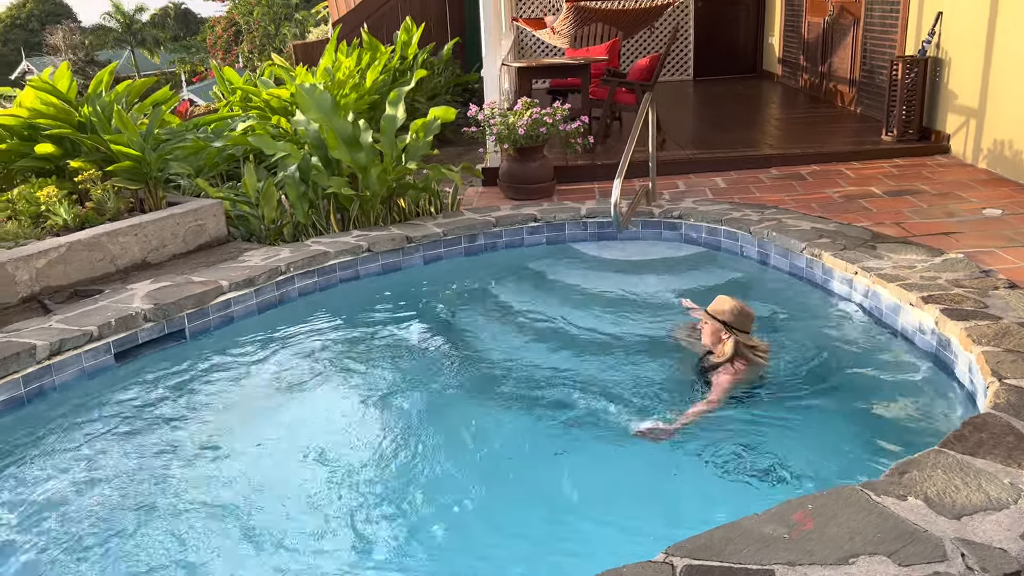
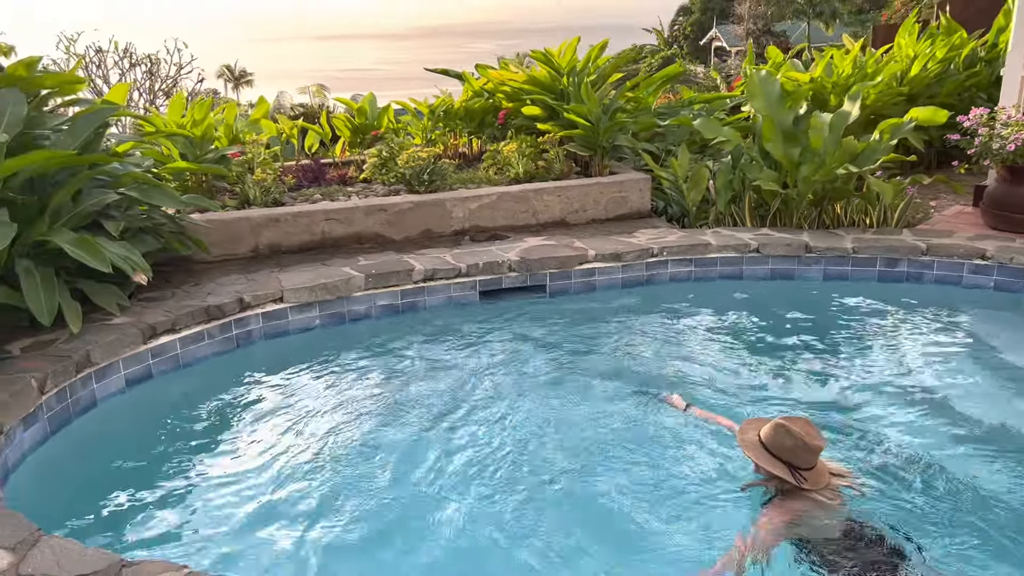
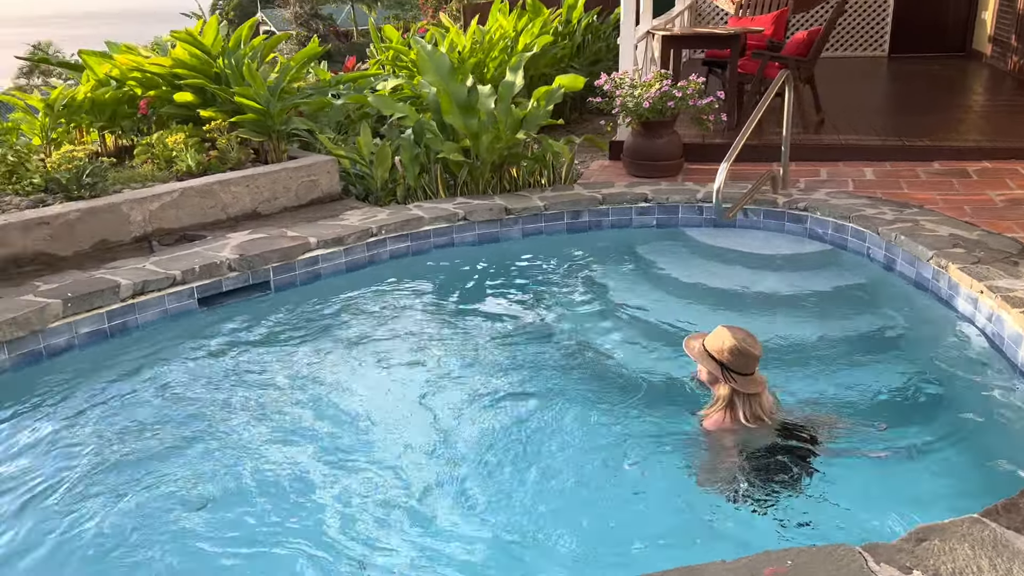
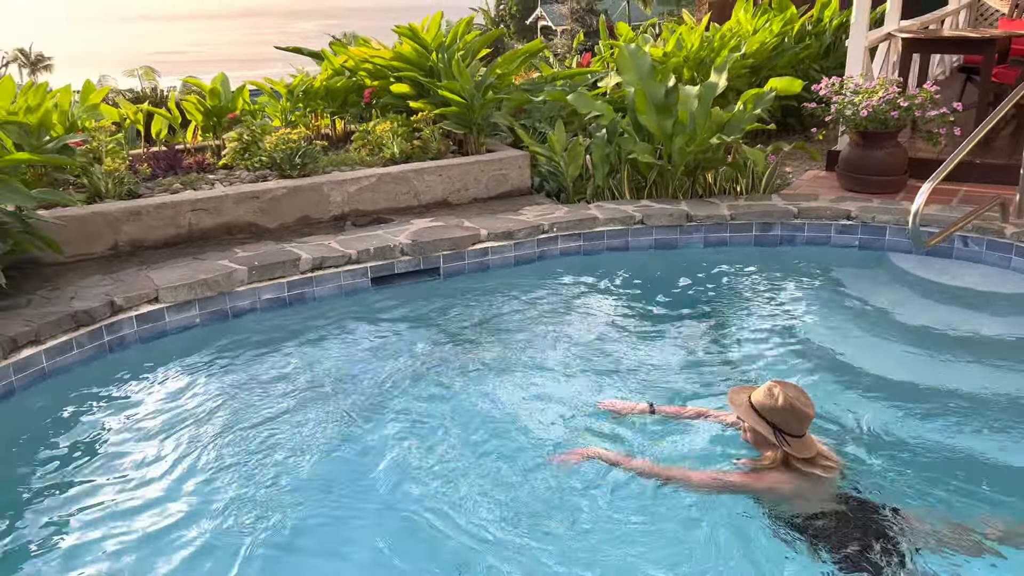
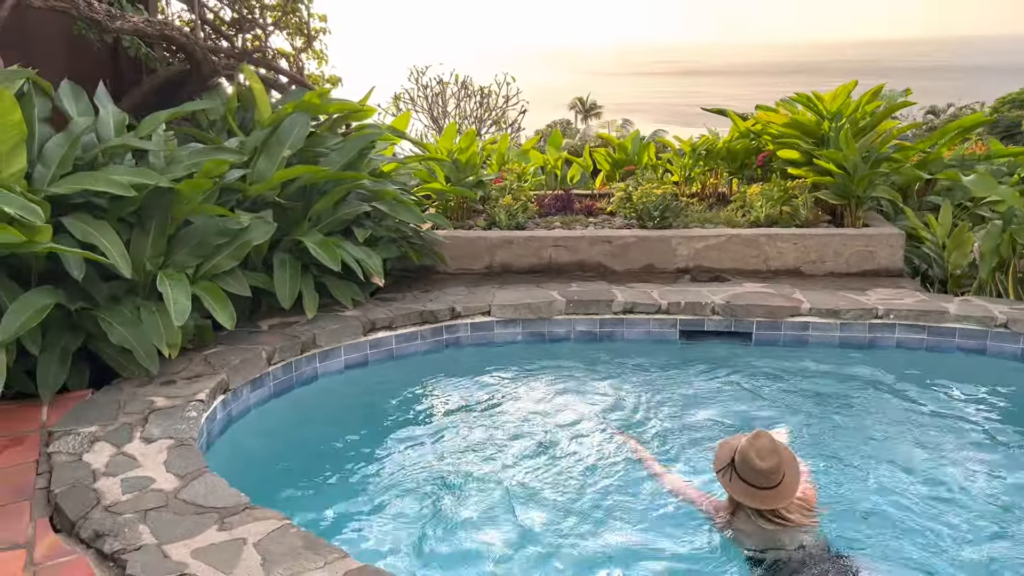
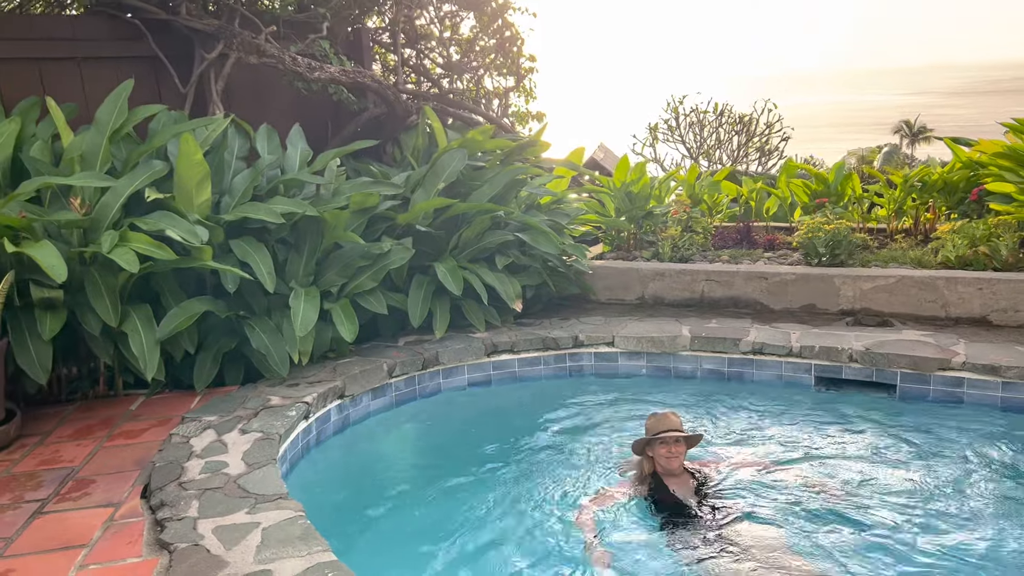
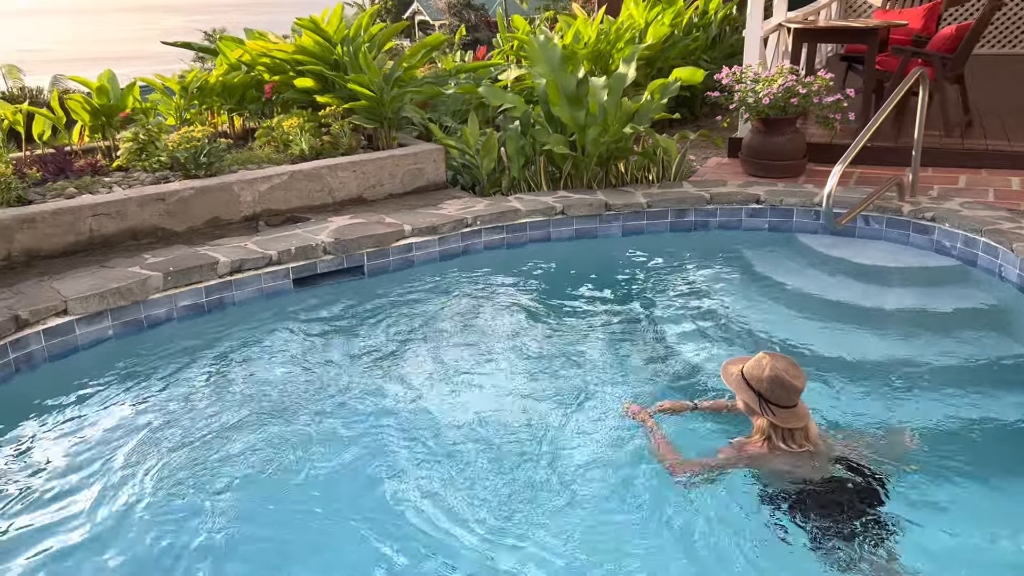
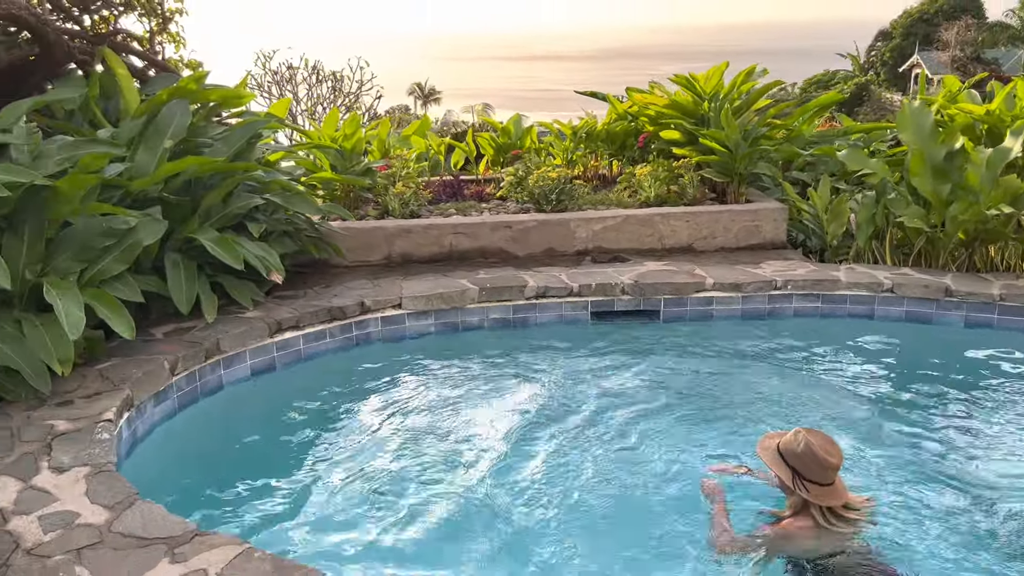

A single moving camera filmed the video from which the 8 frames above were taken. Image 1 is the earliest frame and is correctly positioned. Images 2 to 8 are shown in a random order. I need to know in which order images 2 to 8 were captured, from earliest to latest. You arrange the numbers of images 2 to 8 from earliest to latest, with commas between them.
3, 7, 4, 2, 8, 5, 6
